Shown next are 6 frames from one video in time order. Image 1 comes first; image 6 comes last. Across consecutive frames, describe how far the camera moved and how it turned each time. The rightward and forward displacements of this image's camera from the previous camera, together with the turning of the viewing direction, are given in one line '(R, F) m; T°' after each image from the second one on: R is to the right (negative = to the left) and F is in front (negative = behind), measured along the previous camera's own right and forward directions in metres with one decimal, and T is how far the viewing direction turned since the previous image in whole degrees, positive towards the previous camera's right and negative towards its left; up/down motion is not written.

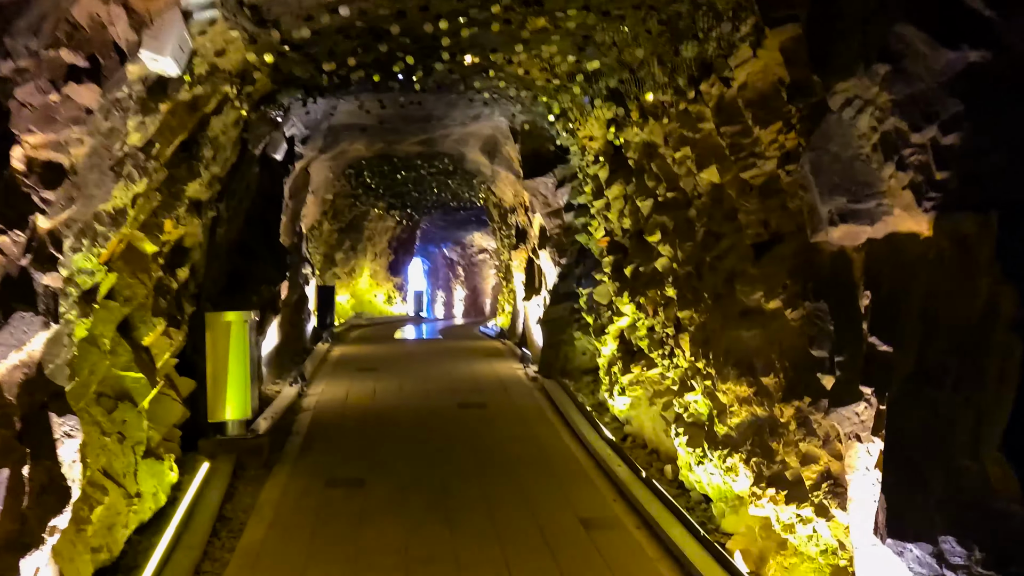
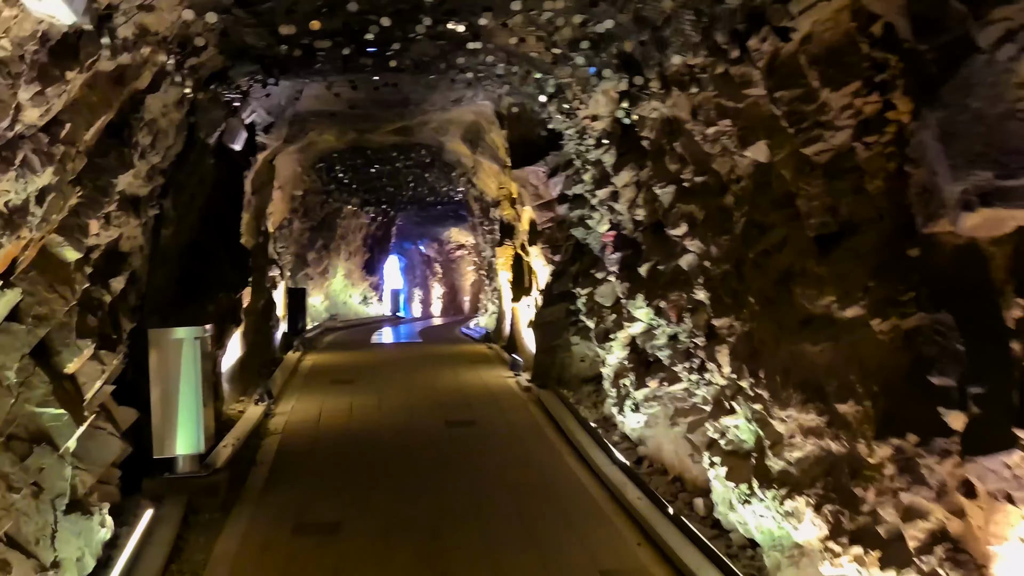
(-0.1, +0.9) m; +1°
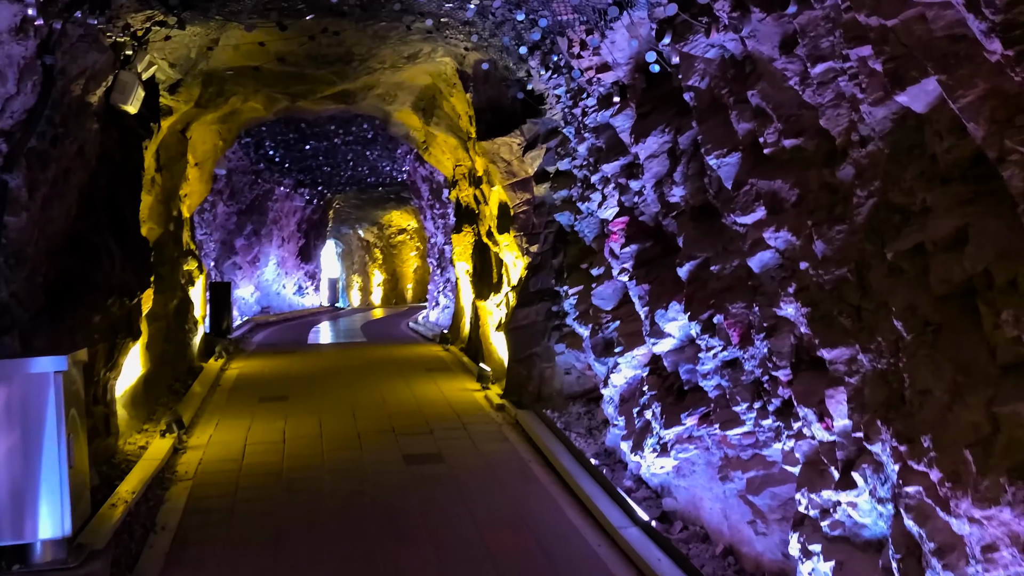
(-0.2, +1.5) m; +4°
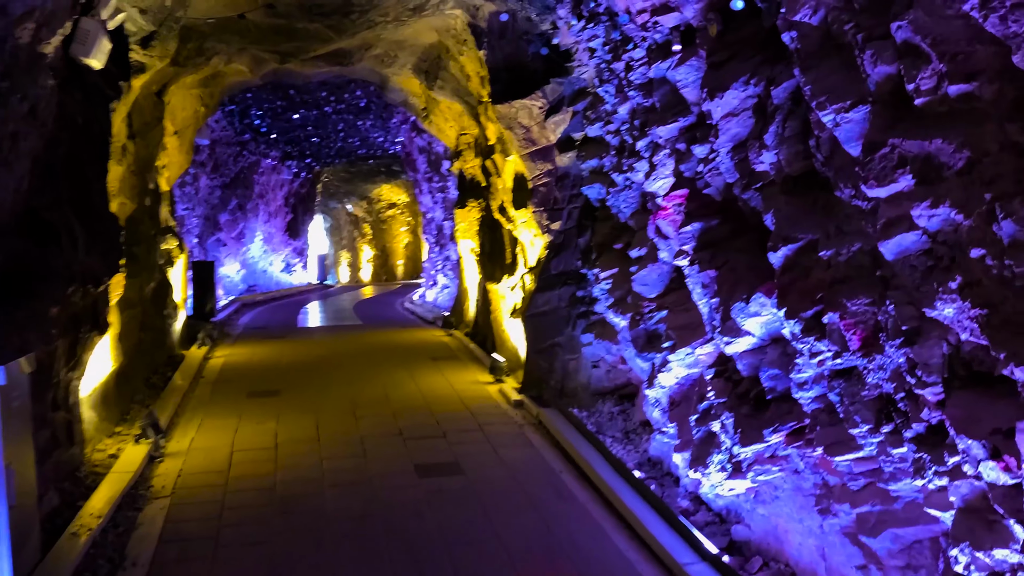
(-0.2, +0.8) m; +1°
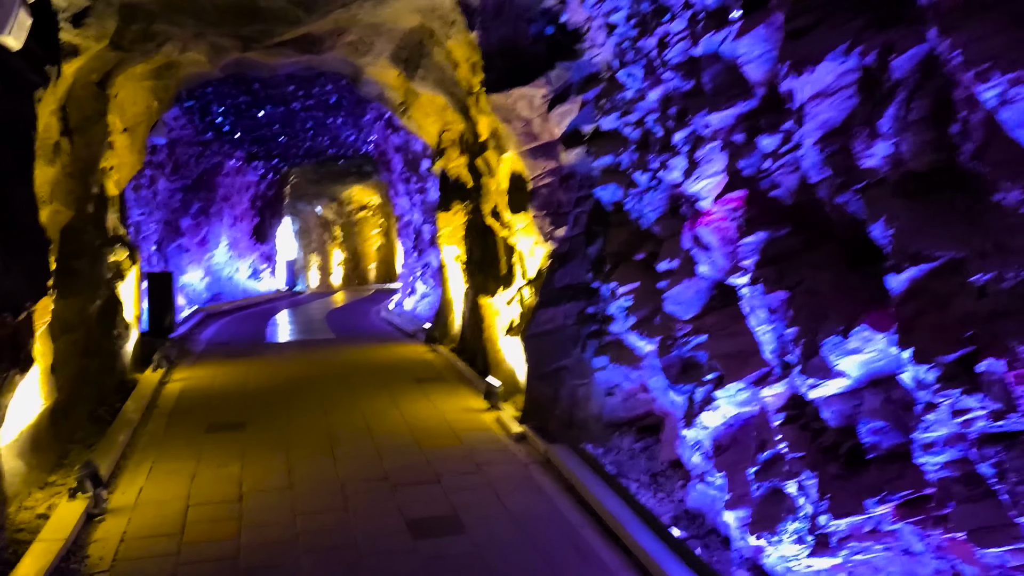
(-0.2, +0.8) m; +2°
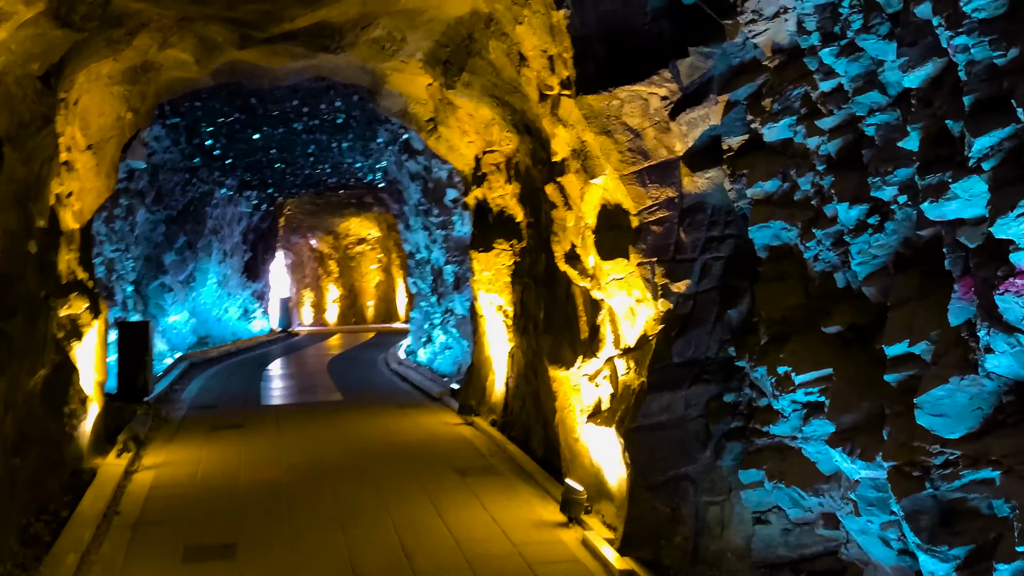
(-0.5, +1.6) m; +1°
